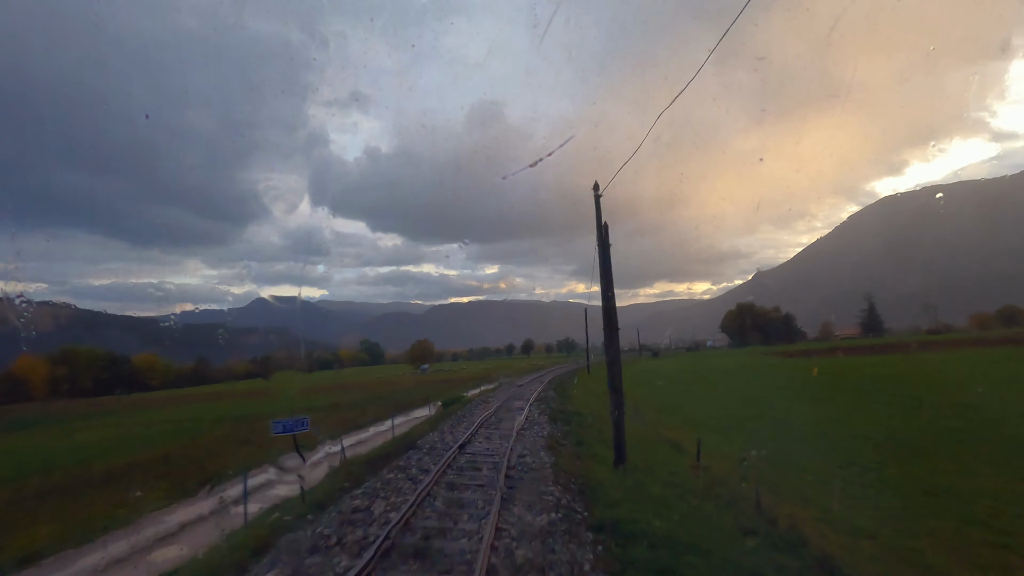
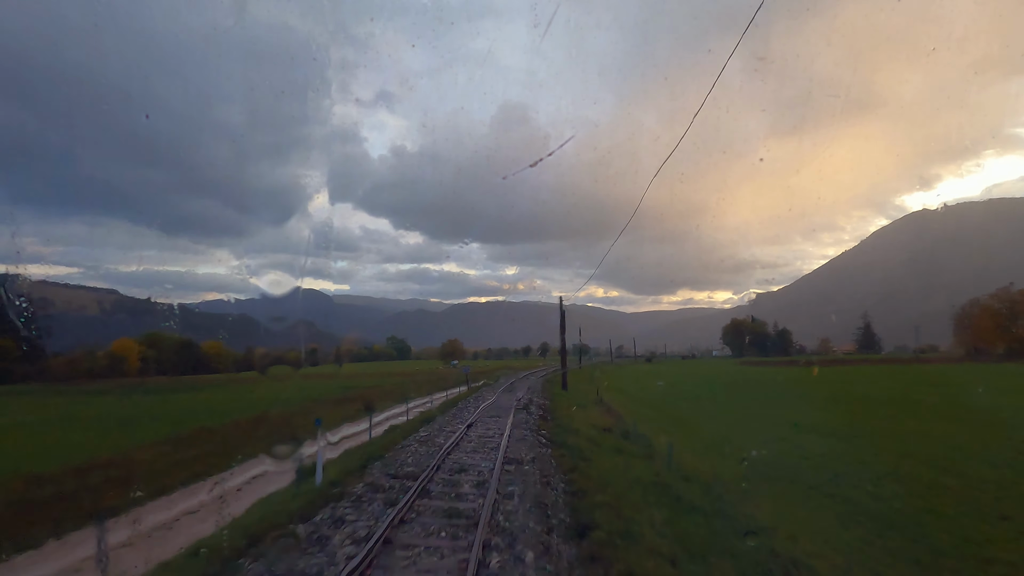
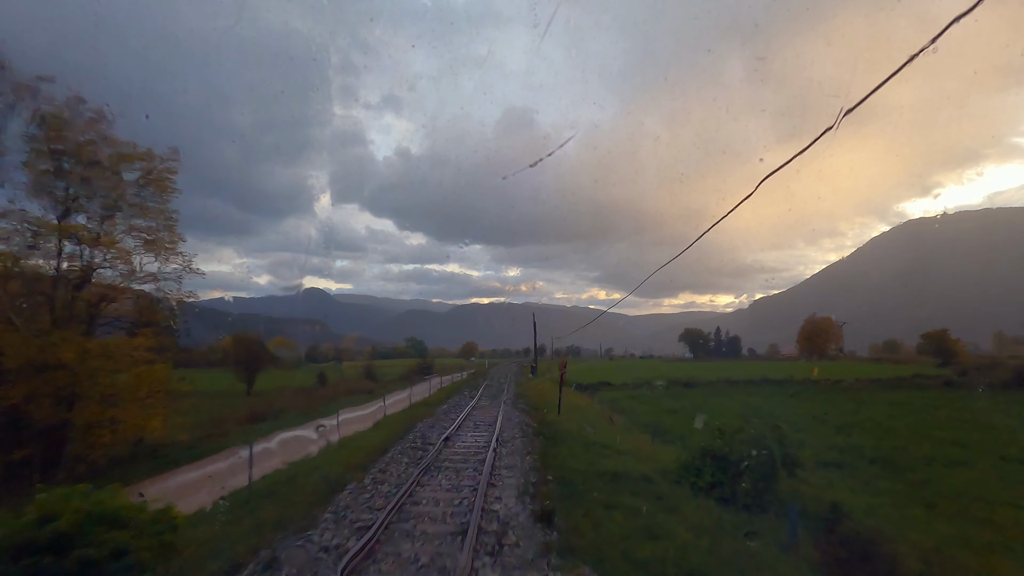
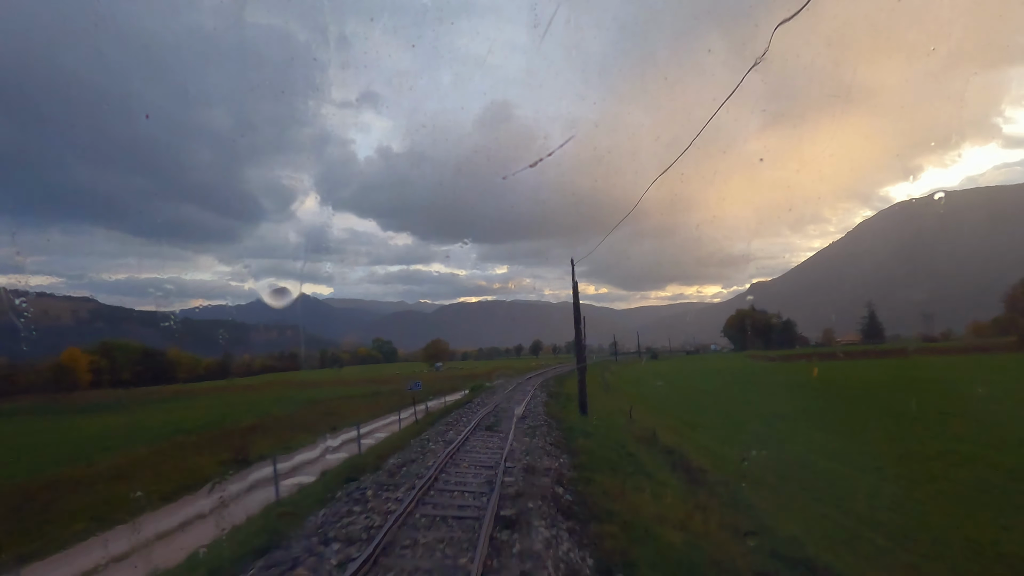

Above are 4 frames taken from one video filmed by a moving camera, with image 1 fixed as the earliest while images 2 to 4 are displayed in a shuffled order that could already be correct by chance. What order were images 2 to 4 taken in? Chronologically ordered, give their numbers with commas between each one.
4, 2, 3
